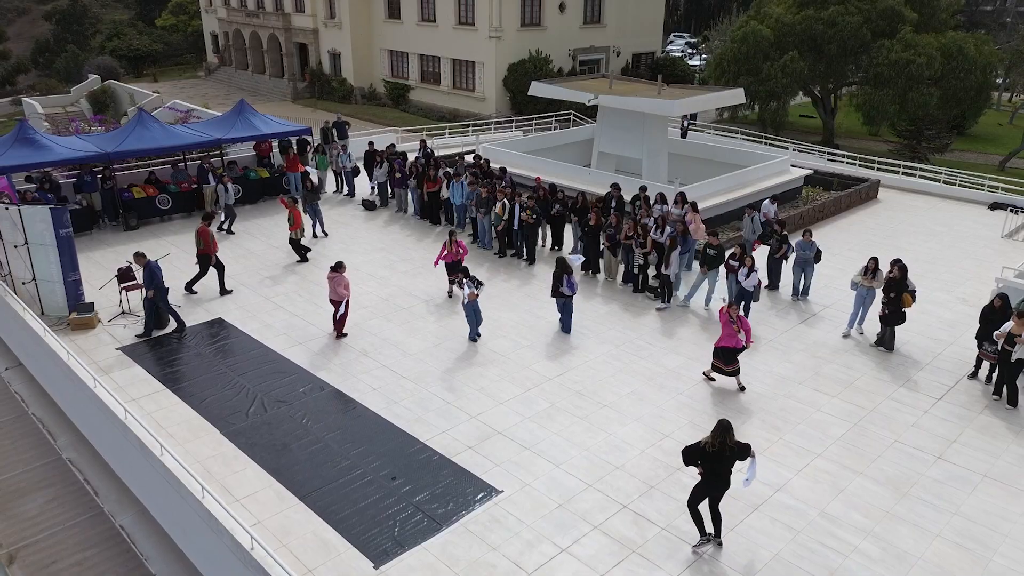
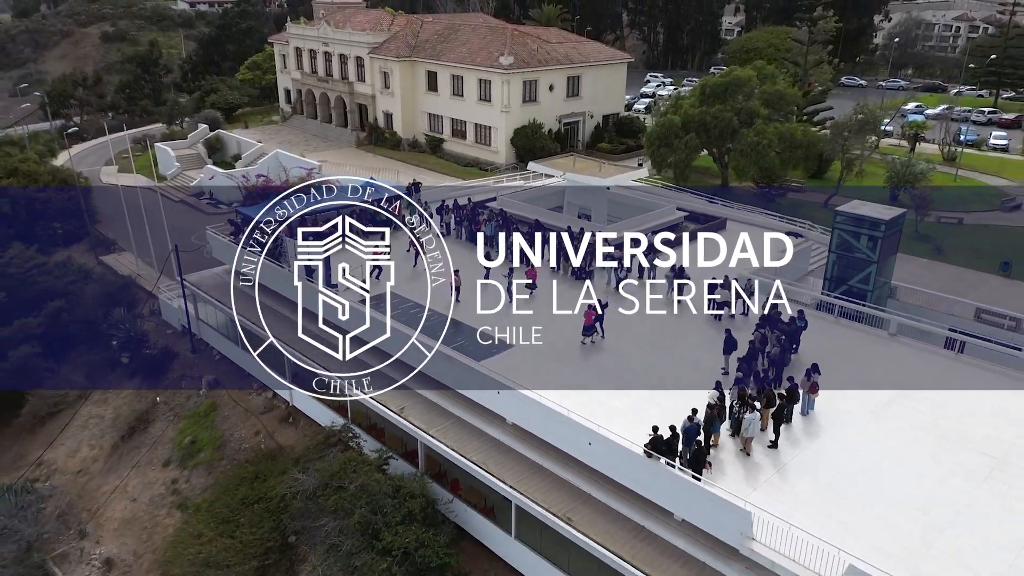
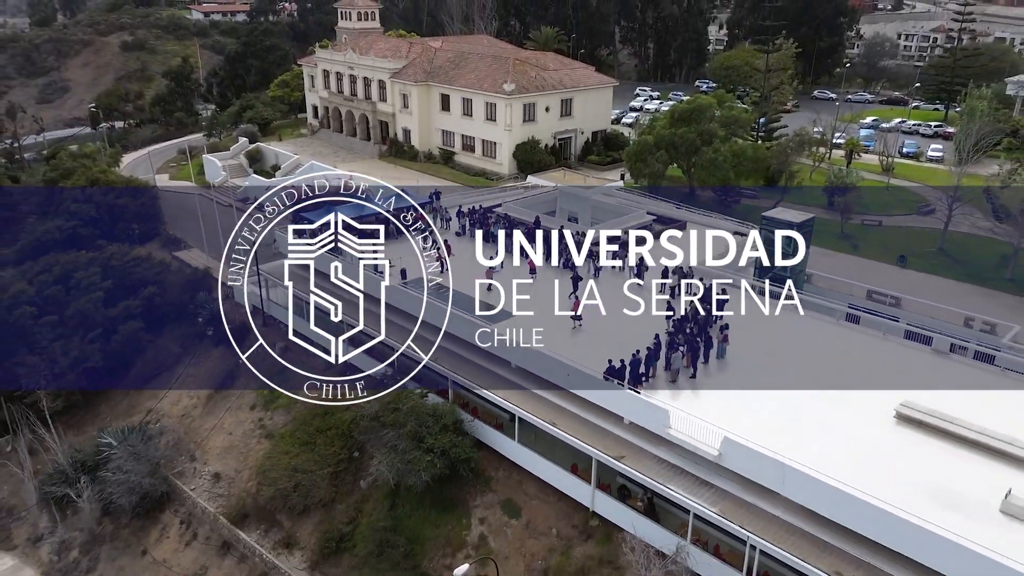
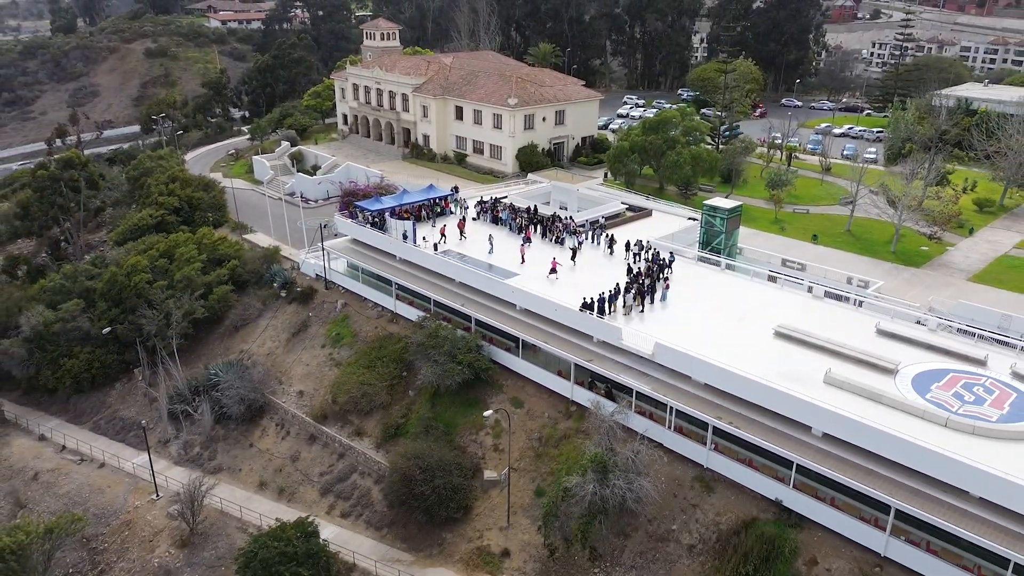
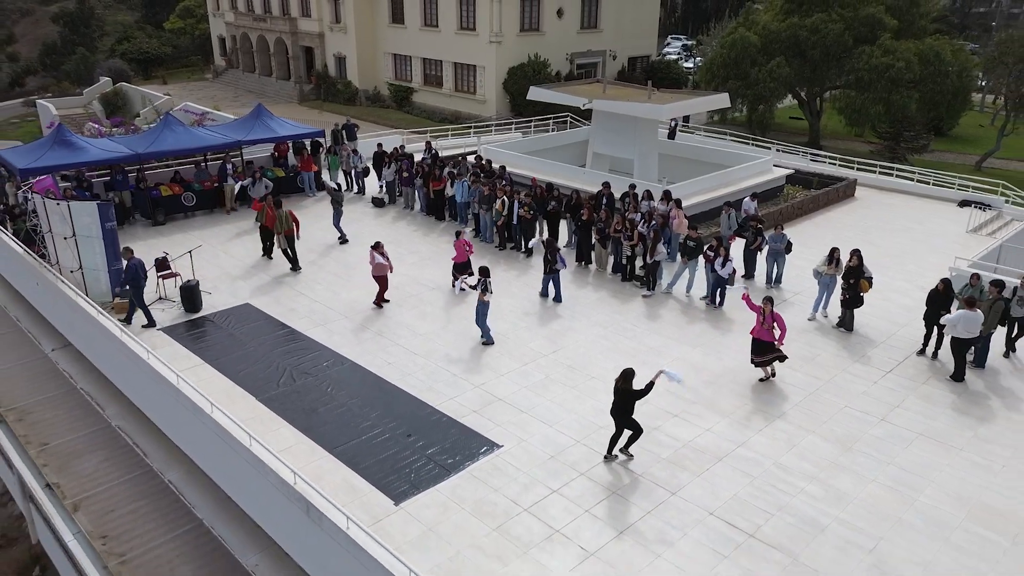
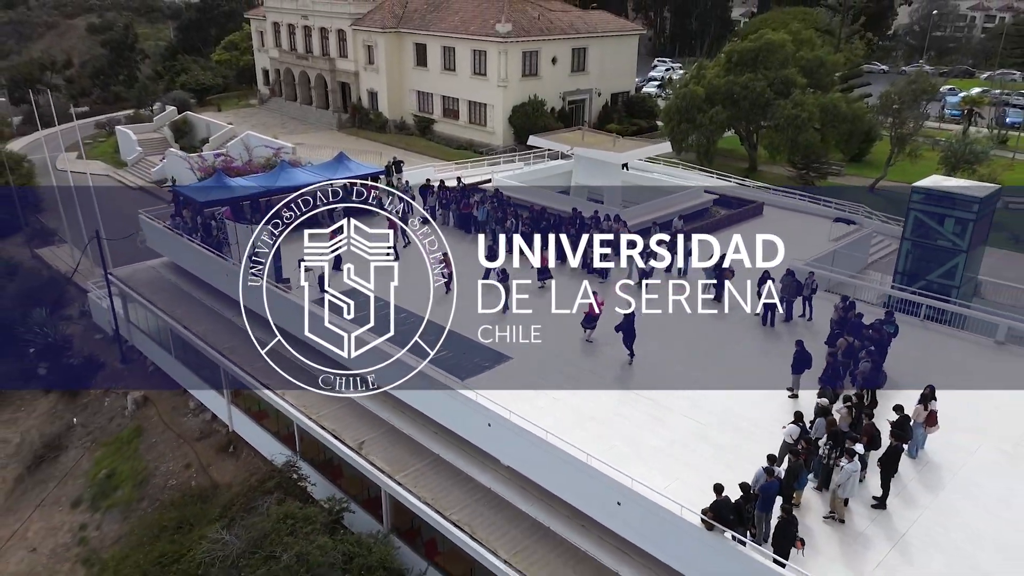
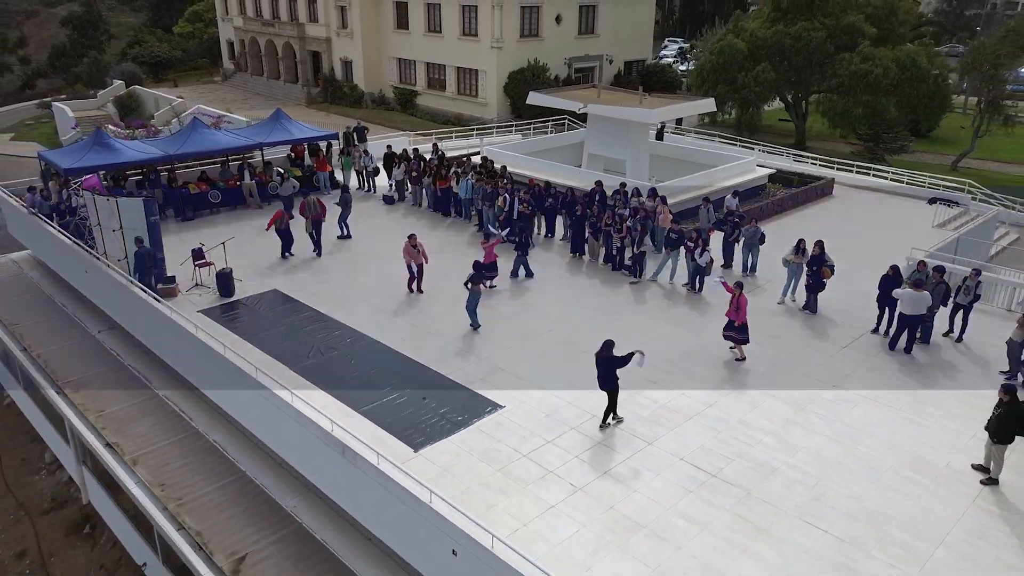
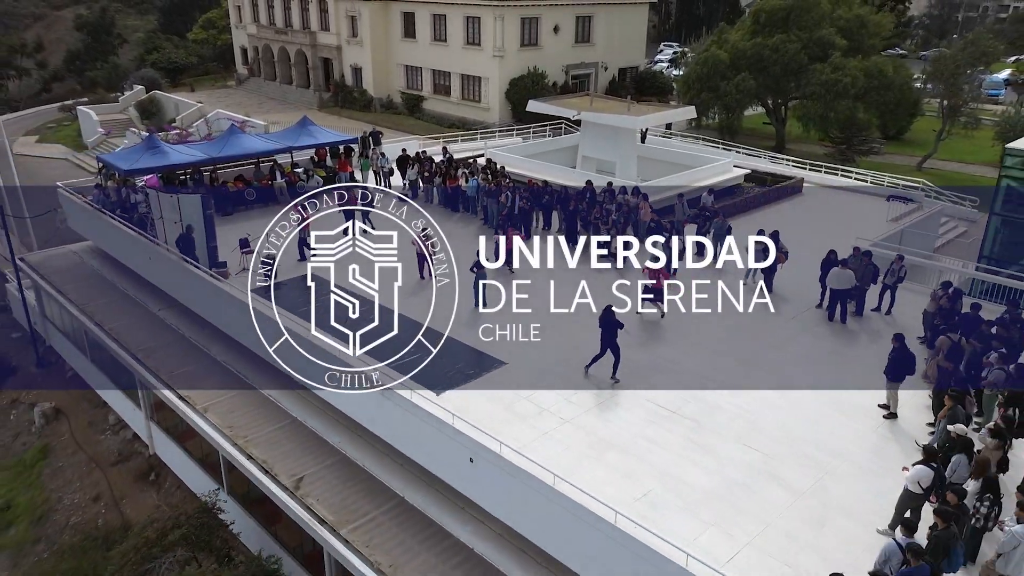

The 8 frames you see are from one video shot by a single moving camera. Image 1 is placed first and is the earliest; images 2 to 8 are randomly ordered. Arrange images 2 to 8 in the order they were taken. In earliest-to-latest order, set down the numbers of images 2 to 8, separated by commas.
5, 7, 8, 6, 2, 3, 4
